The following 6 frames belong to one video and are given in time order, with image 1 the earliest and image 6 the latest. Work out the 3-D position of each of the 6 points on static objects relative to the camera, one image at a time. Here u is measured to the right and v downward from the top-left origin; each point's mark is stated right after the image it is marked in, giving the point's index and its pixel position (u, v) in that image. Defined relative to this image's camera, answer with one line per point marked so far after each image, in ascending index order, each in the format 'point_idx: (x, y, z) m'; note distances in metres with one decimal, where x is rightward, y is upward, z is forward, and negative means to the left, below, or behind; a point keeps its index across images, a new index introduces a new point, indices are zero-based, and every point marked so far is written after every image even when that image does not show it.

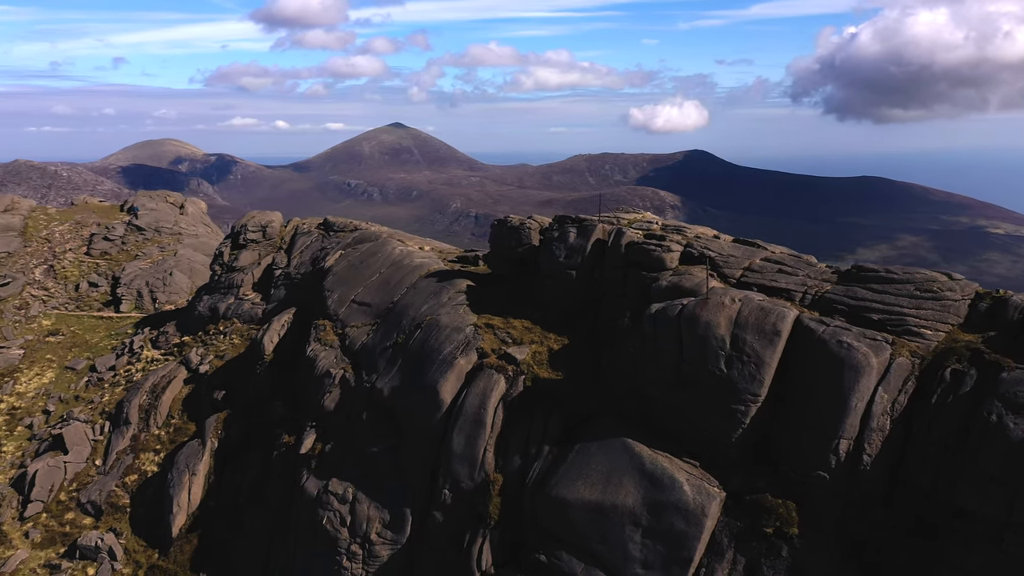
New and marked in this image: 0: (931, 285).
0: (+9.3, +0.1, +18.7) m
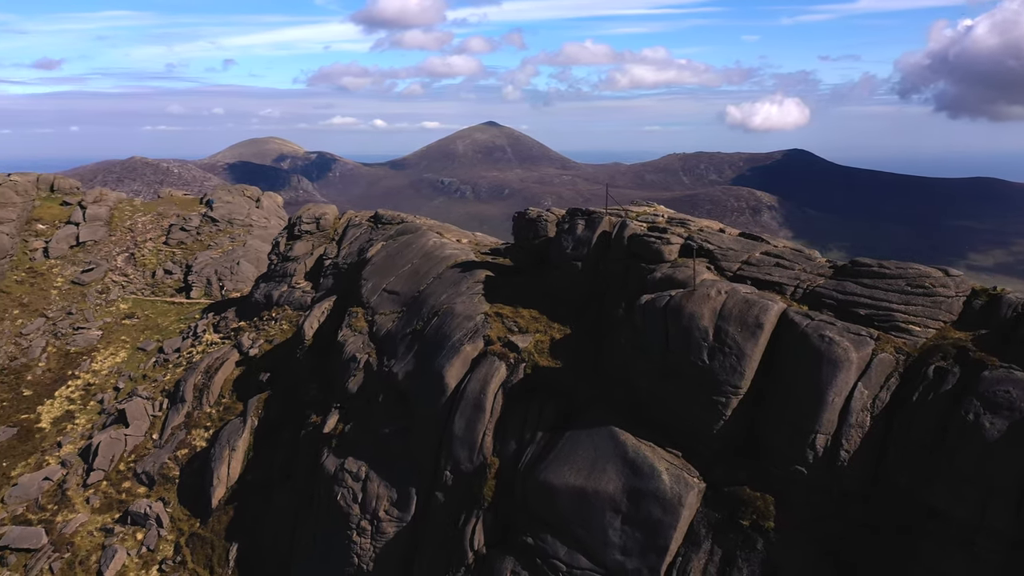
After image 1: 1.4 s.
0: (+8.9, +0.2, +18.3) m
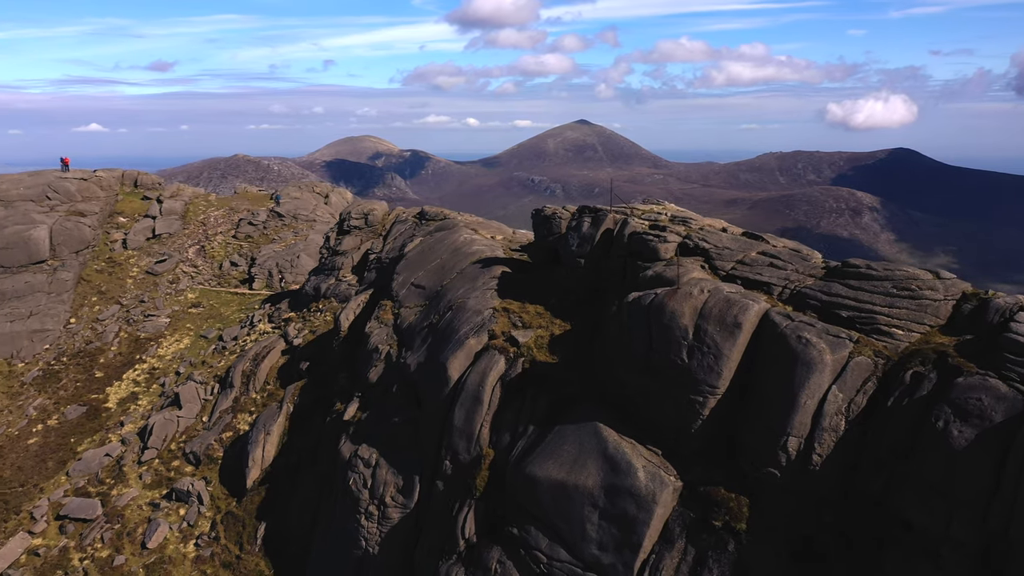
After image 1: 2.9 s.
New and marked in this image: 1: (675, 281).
0: (+8.4, +0.1, +17.7) m
1: (+3.9, +0.2, +19.8) m
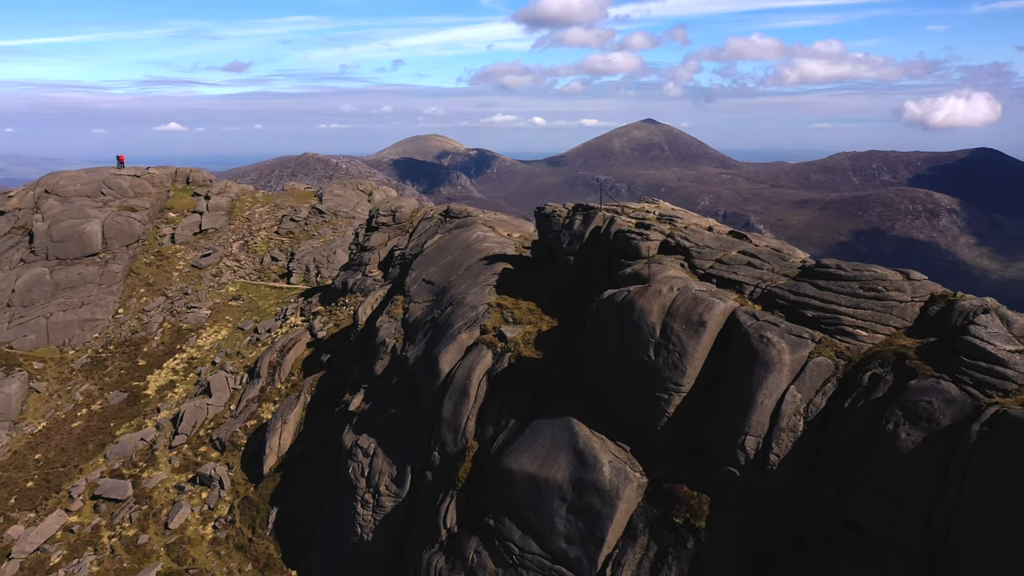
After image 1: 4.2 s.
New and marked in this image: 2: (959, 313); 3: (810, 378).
0: (+7.7, +0.1, +17.5) m
1: (+3.3, +0.2, +19.9) m
2: (+8.7, -0.5, +16.1) m
3: (+6.0, -1.8, +16.7) m
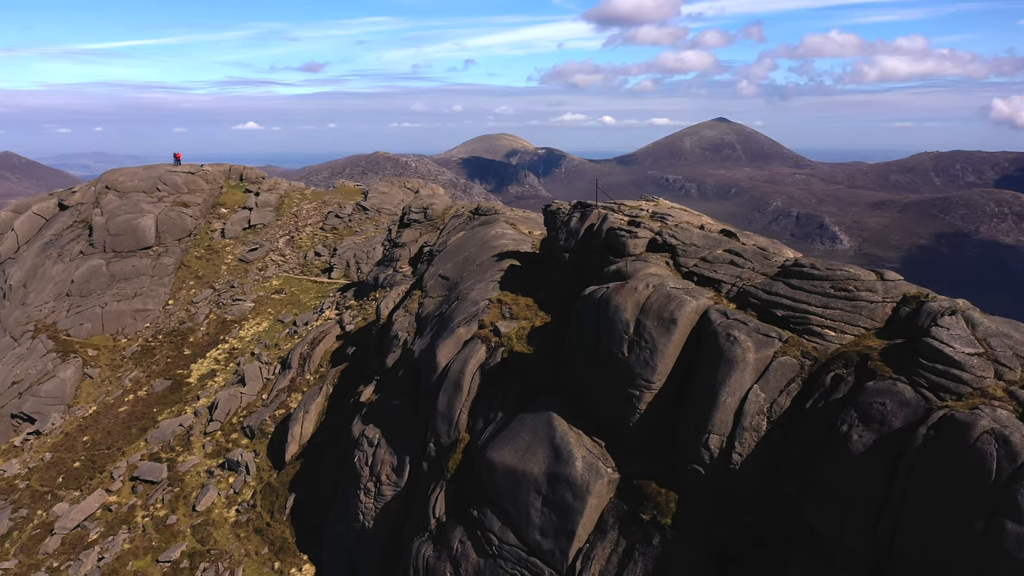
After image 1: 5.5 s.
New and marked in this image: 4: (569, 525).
0: (+7.0, +0.1, +17.2) m
1: (+2.8, +0.3, +20.0) m
2: (+7.9, -0.5, +15.8) m
3: (+5.2, -1.8, +16.6) m
4: (+1.2, -5.3, +18.6) m
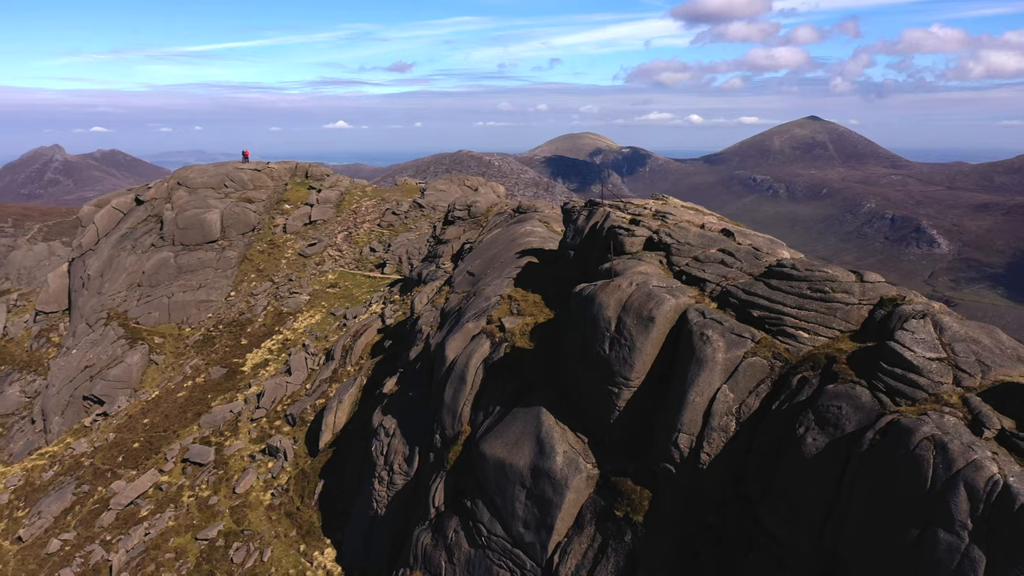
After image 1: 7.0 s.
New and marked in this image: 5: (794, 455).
0: (+6.5, 0.0, +16.9) m
1: (+2.6, +0.3, +20.1) m
2: (+7.2, -0.5, +15.4) m
3: (+4.6, -1.8, +16.4) m
4: (+0.7, -5.2, +18.8) m
5: (+4.9, -2.9, +14.6) m
